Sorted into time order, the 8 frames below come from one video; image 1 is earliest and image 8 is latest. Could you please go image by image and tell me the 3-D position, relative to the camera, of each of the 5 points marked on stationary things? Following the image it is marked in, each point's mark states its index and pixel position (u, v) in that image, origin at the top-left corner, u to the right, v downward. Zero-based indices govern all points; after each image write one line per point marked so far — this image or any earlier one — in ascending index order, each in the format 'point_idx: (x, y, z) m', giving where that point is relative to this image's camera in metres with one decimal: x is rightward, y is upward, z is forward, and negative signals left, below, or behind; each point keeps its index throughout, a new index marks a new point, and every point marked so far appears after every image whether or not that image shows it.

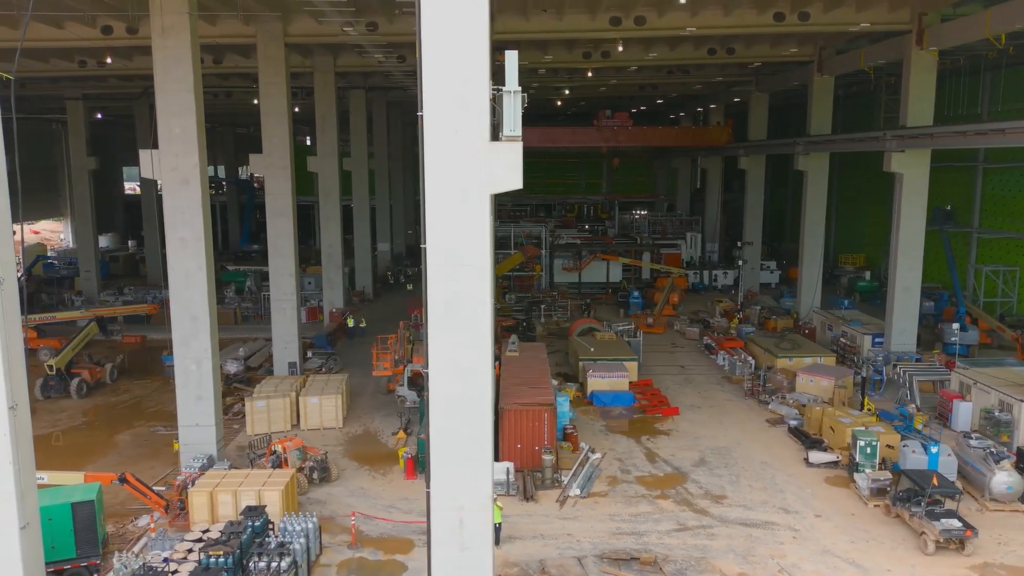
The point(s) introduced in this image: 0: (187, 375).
0: (-7.3, -1.9, +18.6) m
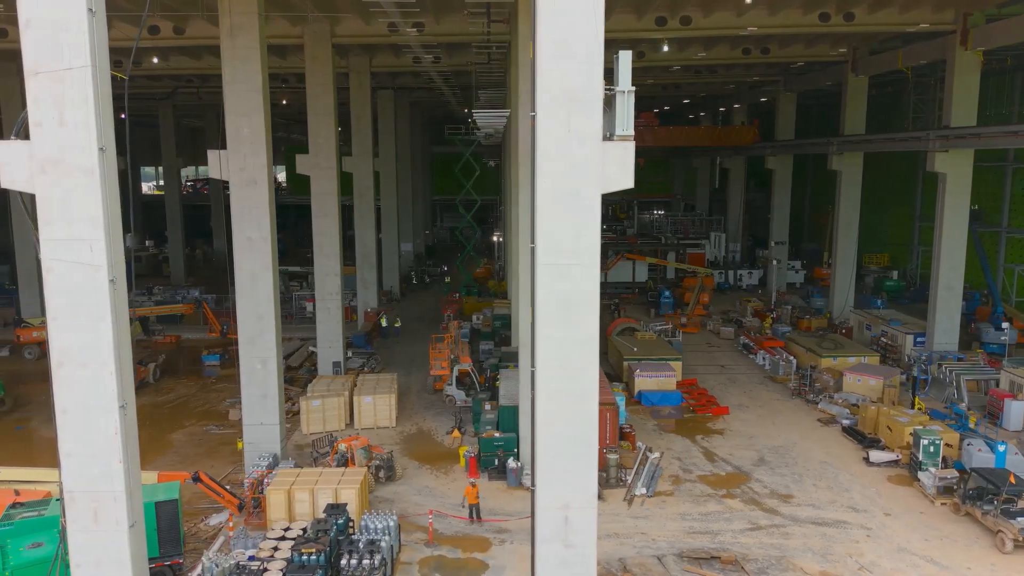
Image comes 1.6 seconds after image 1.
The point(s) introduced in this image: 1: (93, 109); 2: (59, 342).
0: (-5.9, -1.9, +18.6) m
1: (-5.2, +2.2, +10.3) m
2: (-5.8, -0.7, +10.8) m
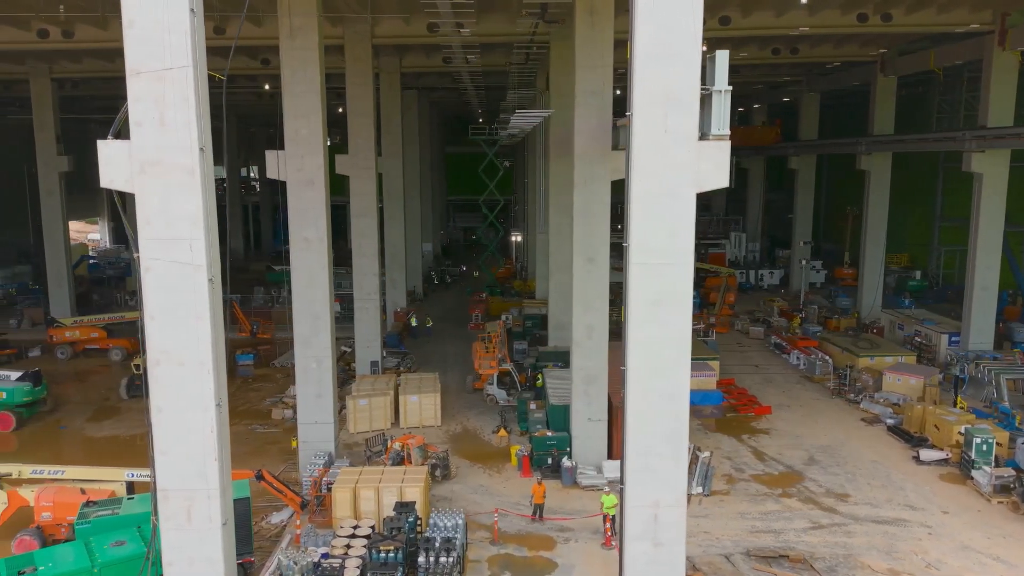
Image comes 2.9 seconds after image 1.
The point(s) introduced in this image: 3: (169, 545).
0: (-4.6, -1.9, +18.7) m
1: (-4.0, +2.2, +10.4) m
2: (-4.6, -0.7, +10.8) m
3: (-4.6, -3.4, +11.2) m
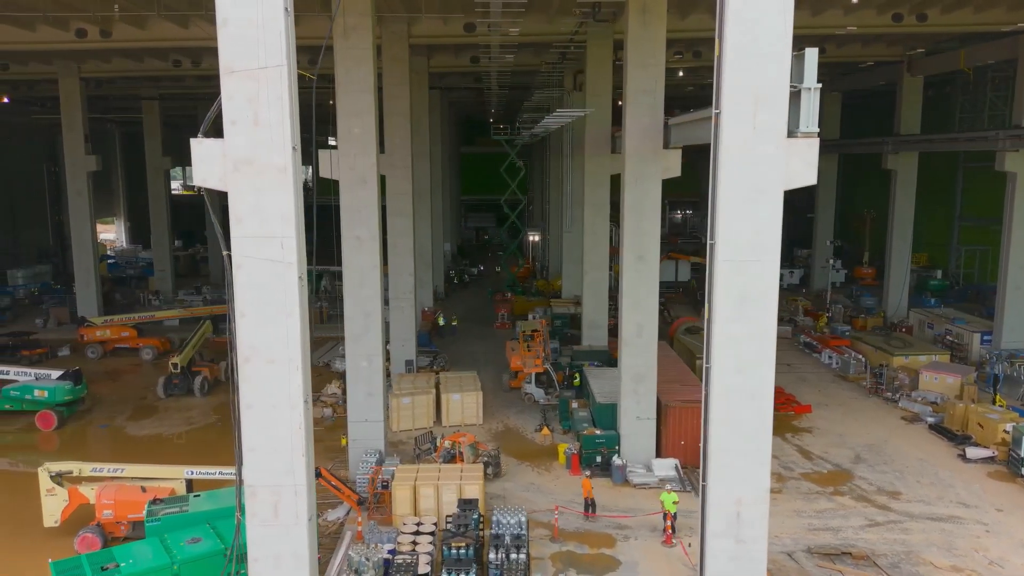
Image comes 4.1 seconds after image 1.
0: (-3.5, -1.9, +18.8) m
1: (-2.8, +2.3, +10.5) m
2: (-3.5, -0.6, +10.9) m
3: (-3.5, -3.4, +11.2) m
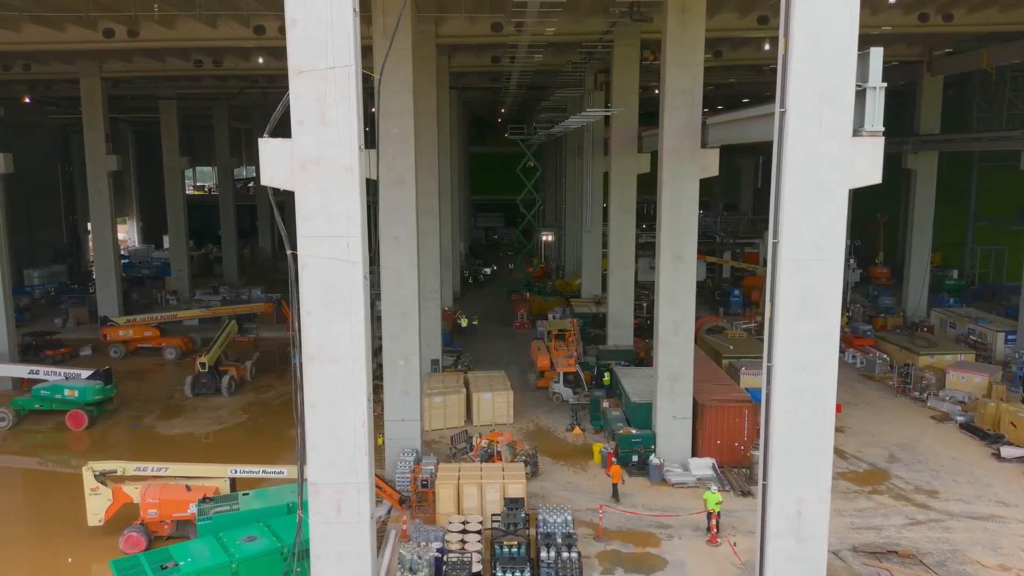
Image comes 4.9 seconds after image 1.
0: (-2.7, -1.9, +18.8) m
1: (-2.0, +2.3, +10.5) m
2: (-2.6, -0.6, +10.9) m
3: (-2.6, -3.4, +11.3) m
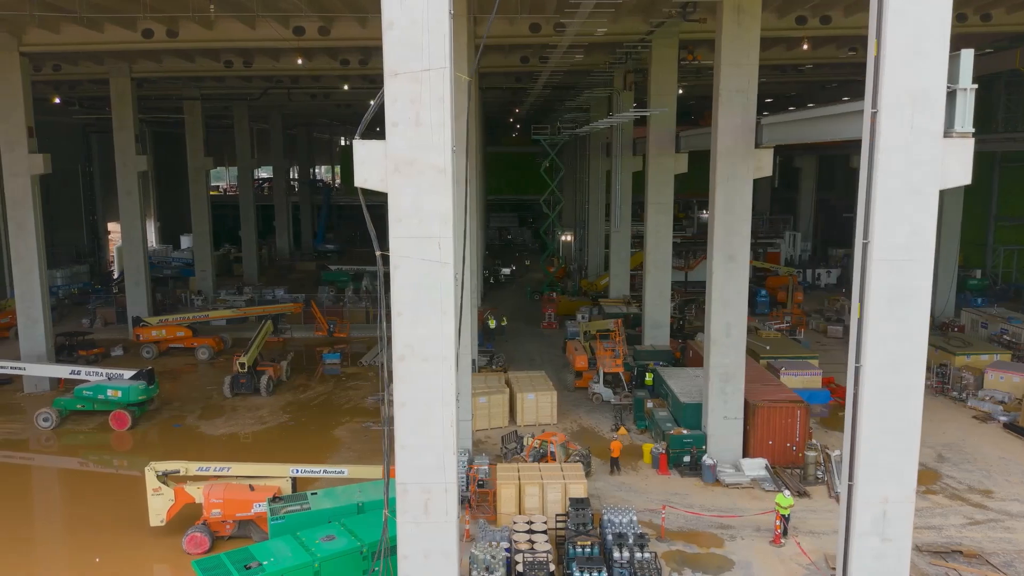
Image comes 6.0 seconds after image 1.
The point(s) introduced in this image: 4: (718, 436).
0: (-1.5, -1.9, +18.8) m
1: (-0.8, +2.3, +10.5) m
2: (-1.4, -0.6, +11.0) m
3: (-1.4, -3.4, +11.3) m
4: (+4.7, -3.4, +19.0) m
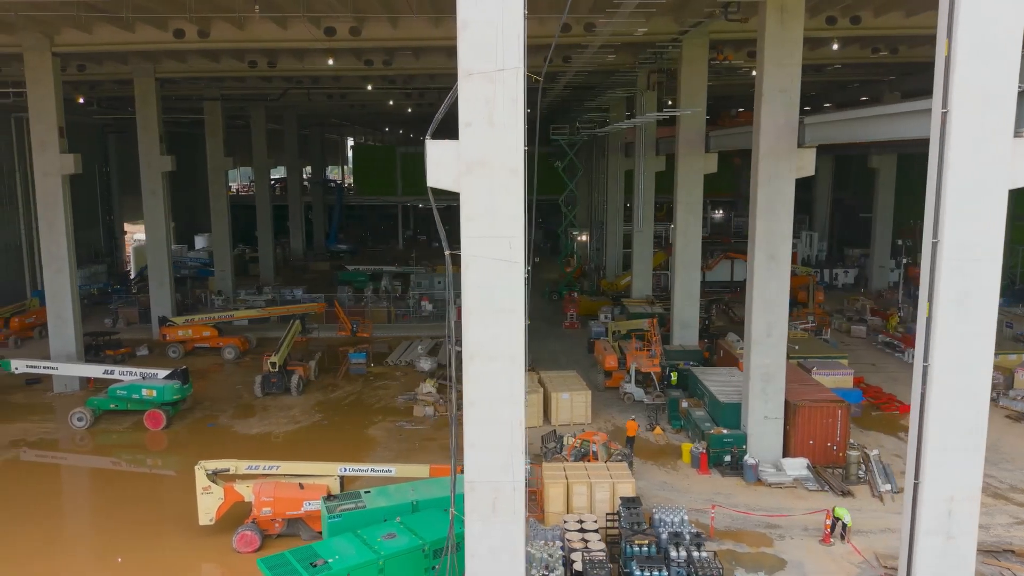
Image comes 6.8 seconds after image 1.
0: (-0.5, -1.9, +18.9) m
1: (+0.1, +2.3, +10.6) m
2: (-0.5, -0.6, +11.0) m
3: (-0.5, -3.4, +11.3) m
4: (+5.7, -3.4, +19.0) m
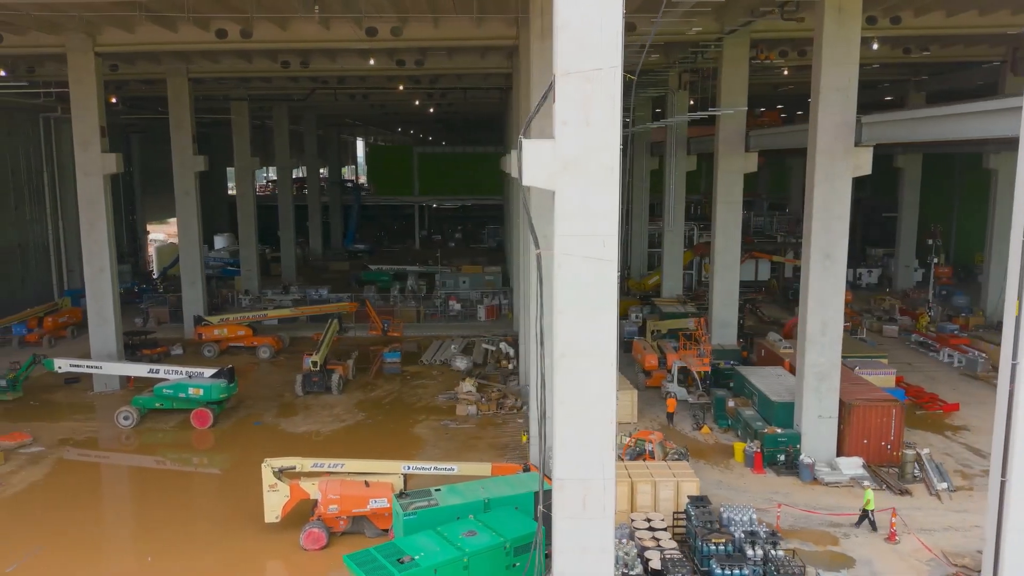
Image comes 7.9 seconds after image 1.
0: (+0.7, -1.8, +18.9) m
1: (+1.4, +2.3, +10.6) m
2: (+0.7, -0.6, +11.1) m
3: (+0.7, -3.4, +11.4) m
4: (+6.9, -3.4, +19.1) m
